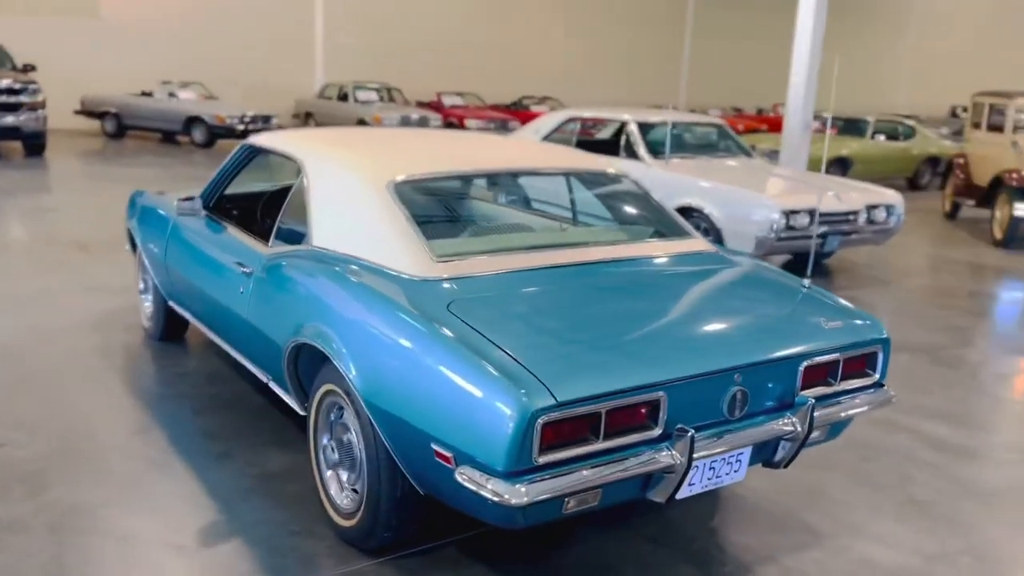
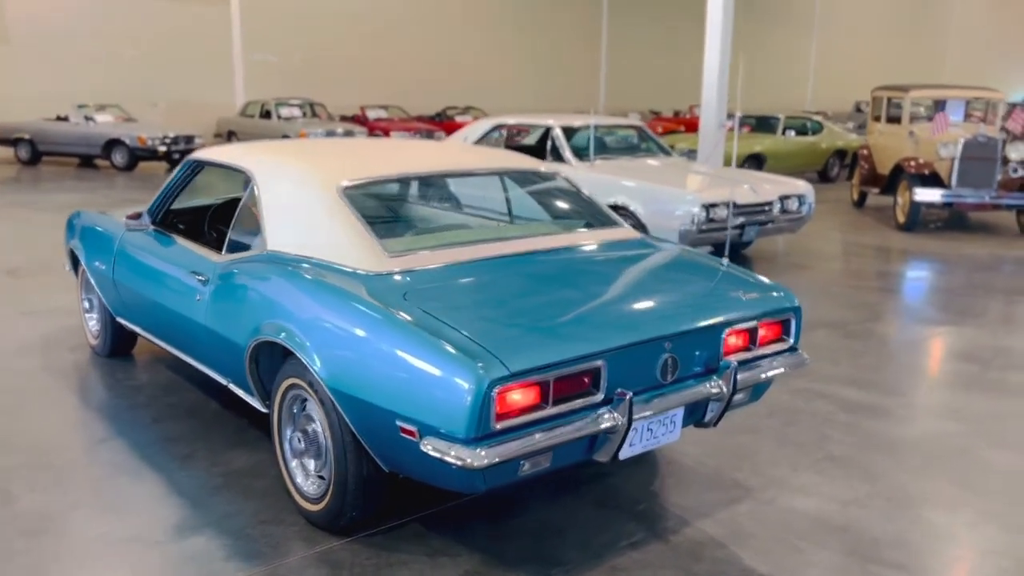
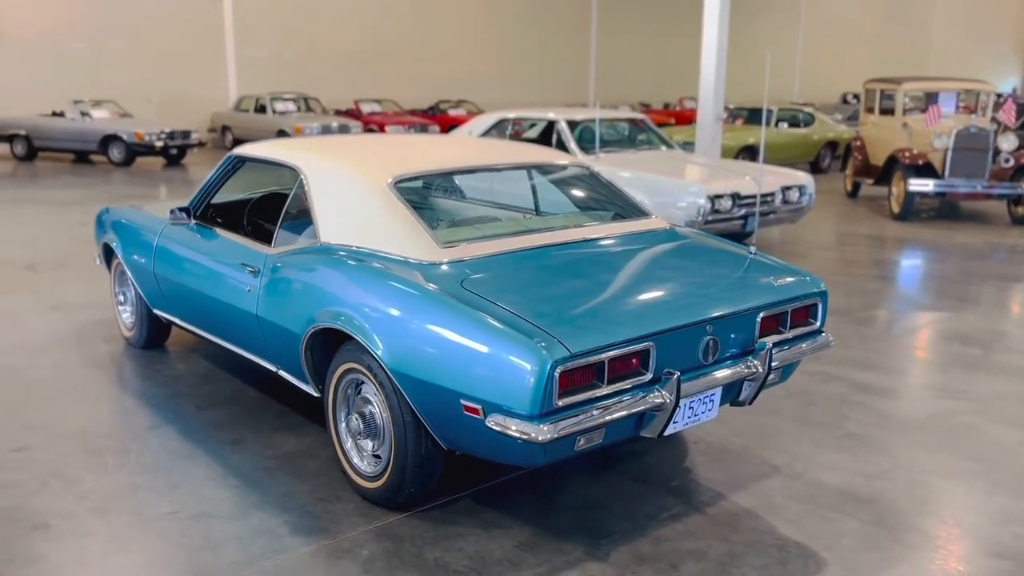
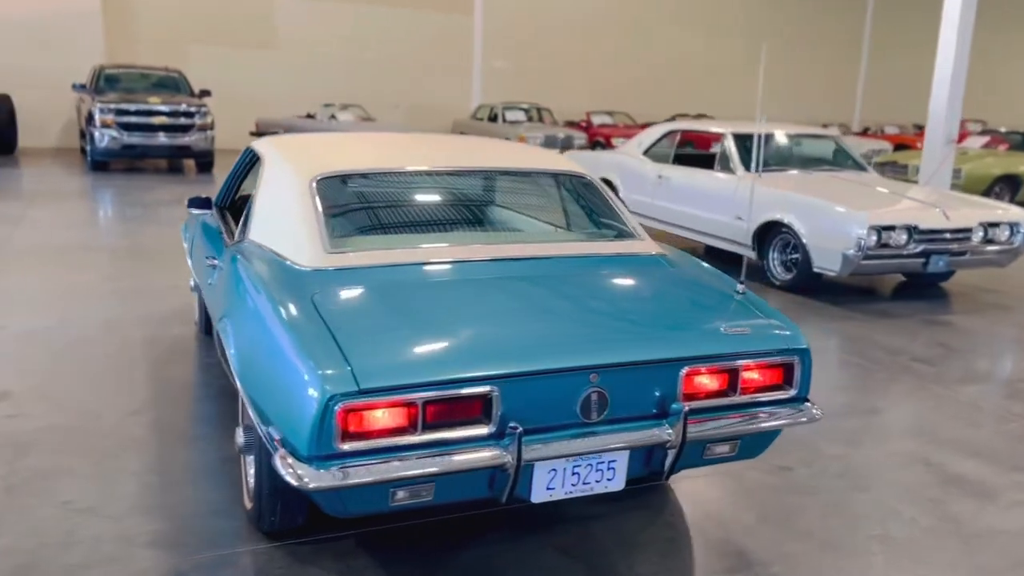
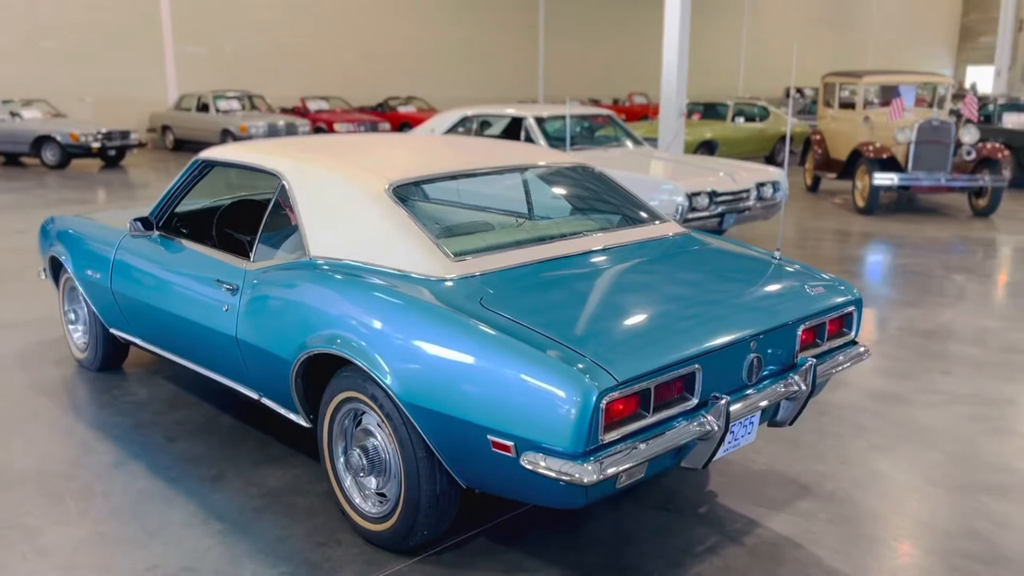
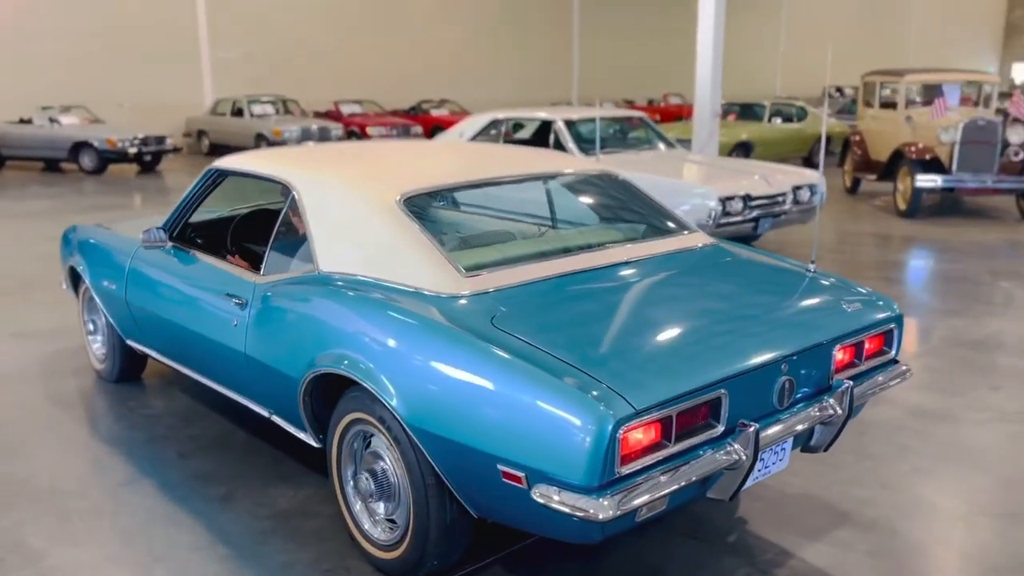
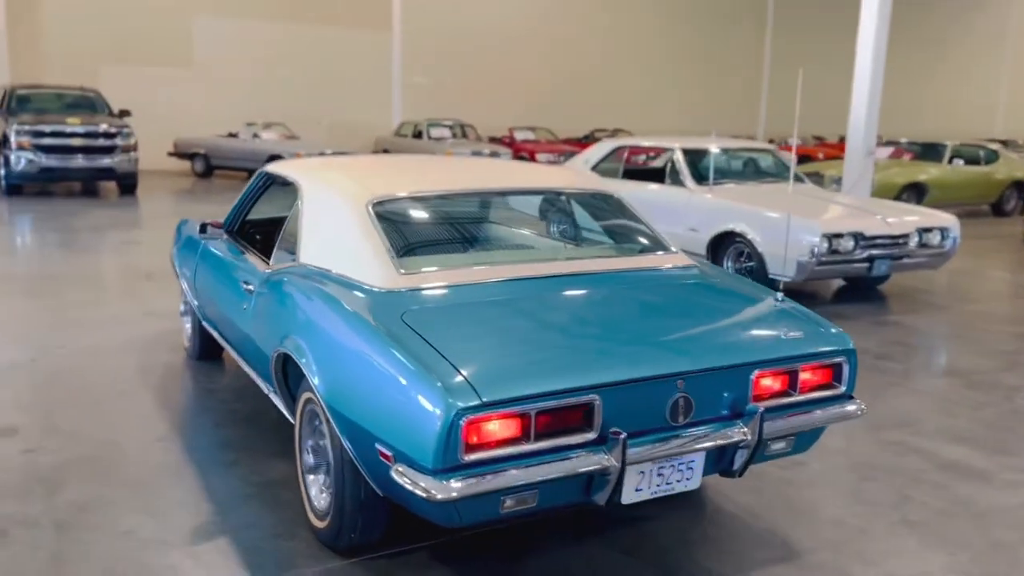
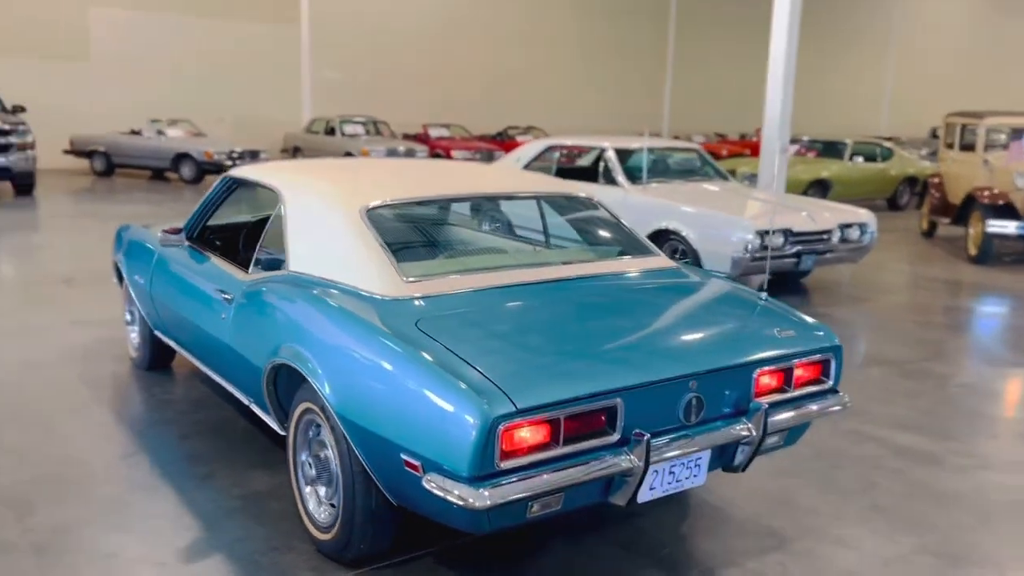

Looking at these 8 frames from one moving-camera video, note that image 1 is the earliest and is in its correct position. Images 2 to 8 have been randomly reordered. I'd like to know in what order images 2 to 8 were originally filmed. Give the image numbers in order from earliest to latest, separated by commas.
6, 5, 3, 2, 8, 7, 4
